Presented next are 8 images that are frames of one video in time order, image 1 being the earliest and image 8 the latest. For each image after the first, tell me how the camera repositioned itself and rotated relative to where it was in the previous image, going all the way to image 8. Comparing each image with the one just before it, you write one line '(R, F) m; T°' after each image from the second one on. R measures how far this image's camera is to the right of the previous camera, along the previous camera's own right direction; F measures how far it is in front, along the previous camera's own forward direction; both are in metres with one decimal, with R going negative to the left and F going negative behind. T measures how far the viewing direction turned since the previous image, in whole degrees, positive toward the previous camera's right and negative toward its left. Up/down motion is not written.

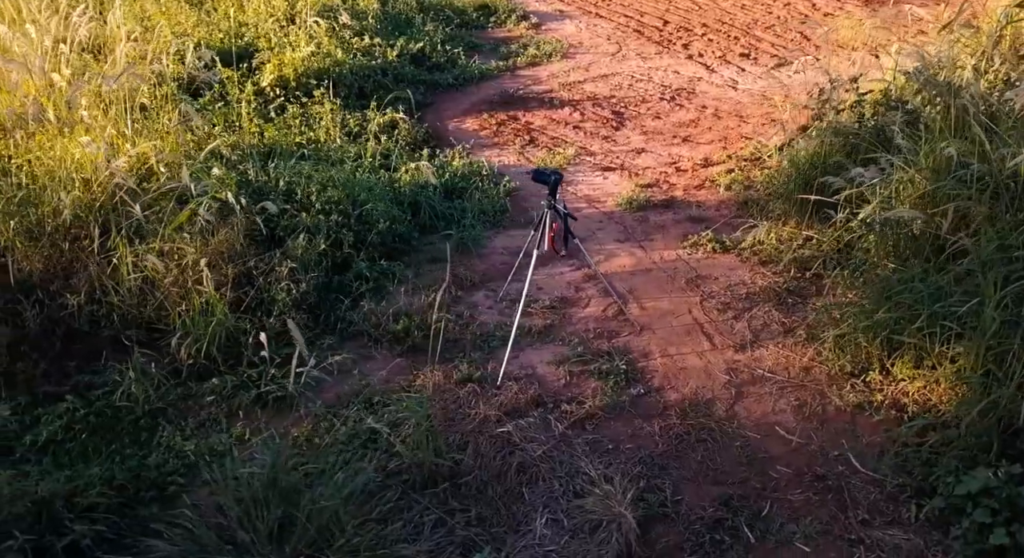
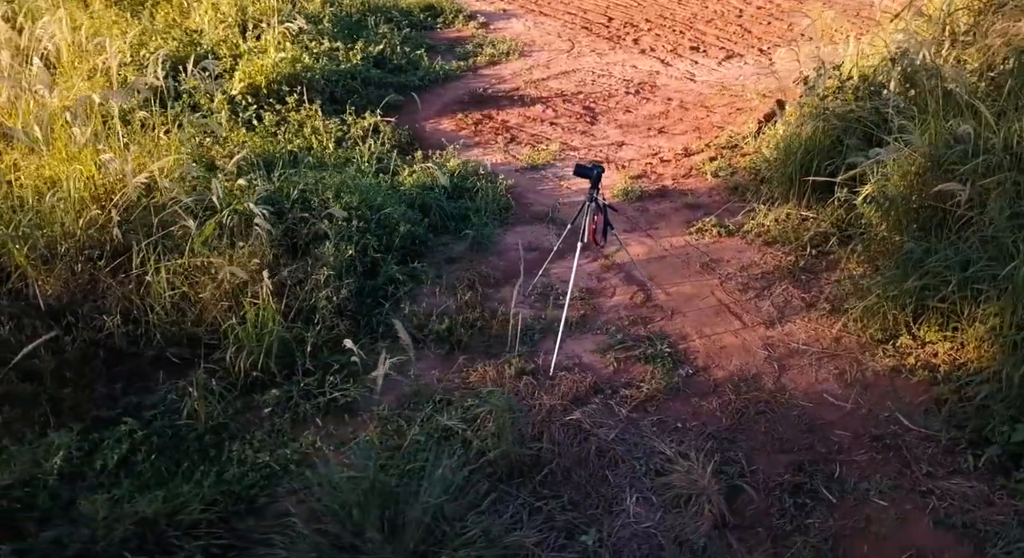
(-0.5, -0.1) m; +6°
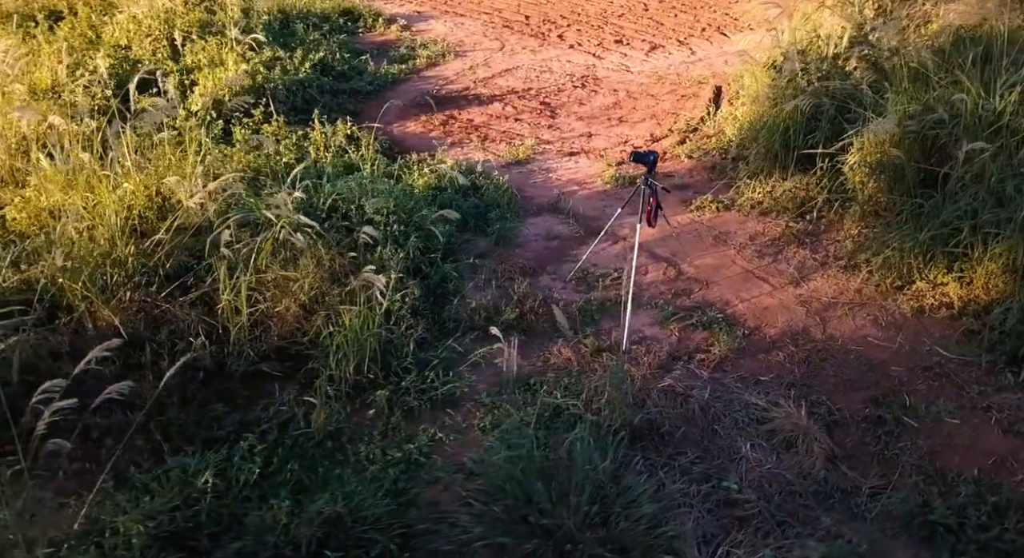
(-0.9, -0.1) m; +9°
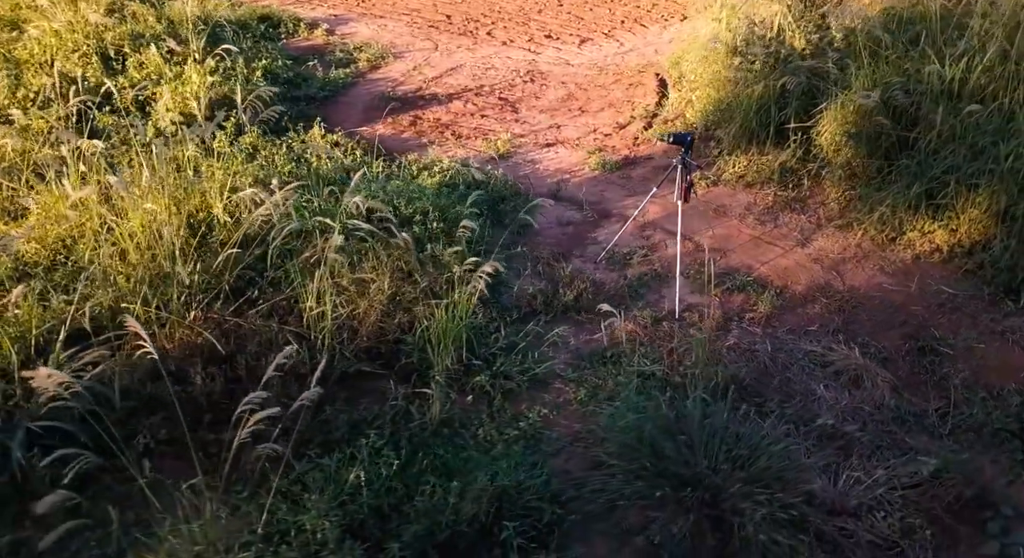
(-0.8, -0.1) m; +9°
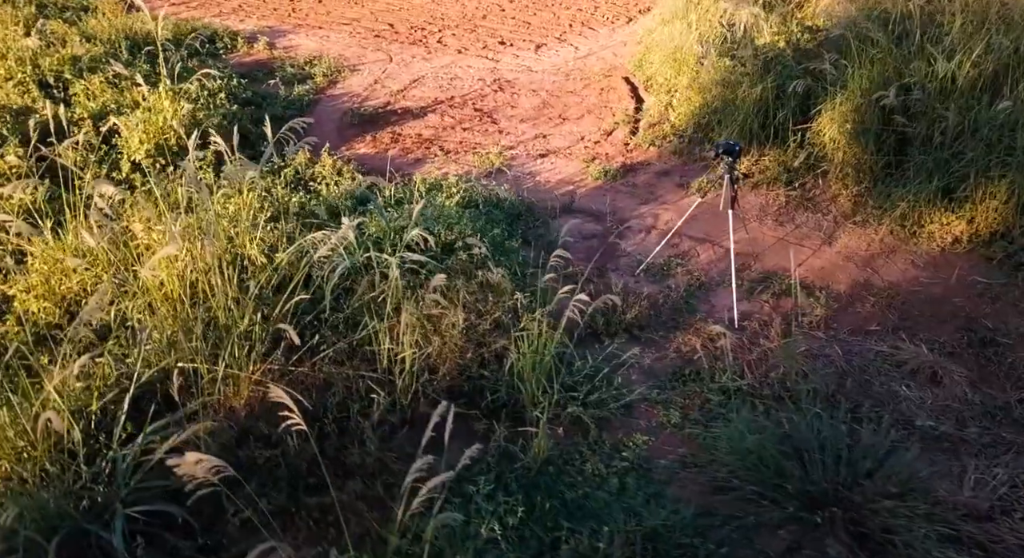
(-0.7, +0.2) m; +7°
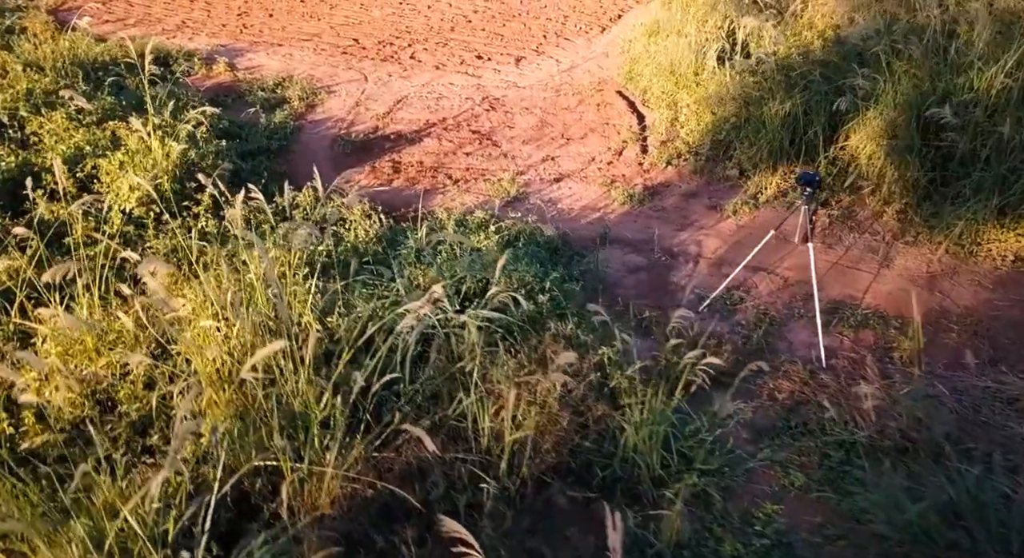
(-0.6, +0.4) m; +5°
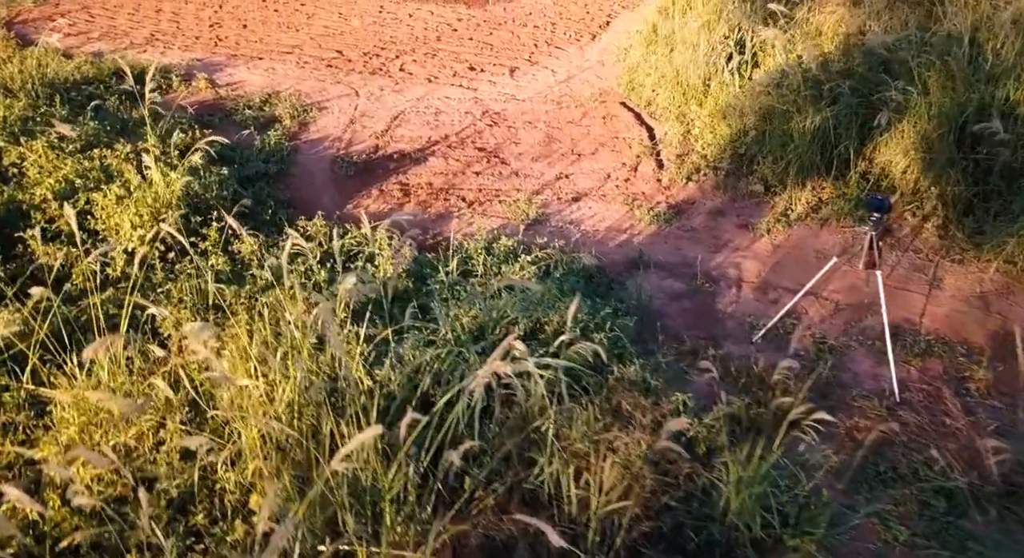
(-0.4, +0.3) m; +3°
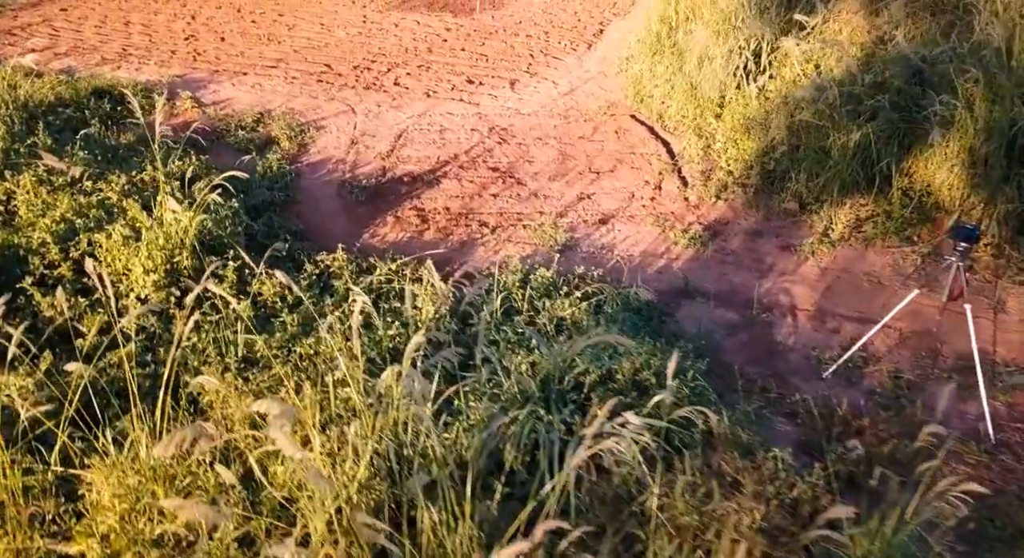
(-0.4, +0.3) m; +3°
